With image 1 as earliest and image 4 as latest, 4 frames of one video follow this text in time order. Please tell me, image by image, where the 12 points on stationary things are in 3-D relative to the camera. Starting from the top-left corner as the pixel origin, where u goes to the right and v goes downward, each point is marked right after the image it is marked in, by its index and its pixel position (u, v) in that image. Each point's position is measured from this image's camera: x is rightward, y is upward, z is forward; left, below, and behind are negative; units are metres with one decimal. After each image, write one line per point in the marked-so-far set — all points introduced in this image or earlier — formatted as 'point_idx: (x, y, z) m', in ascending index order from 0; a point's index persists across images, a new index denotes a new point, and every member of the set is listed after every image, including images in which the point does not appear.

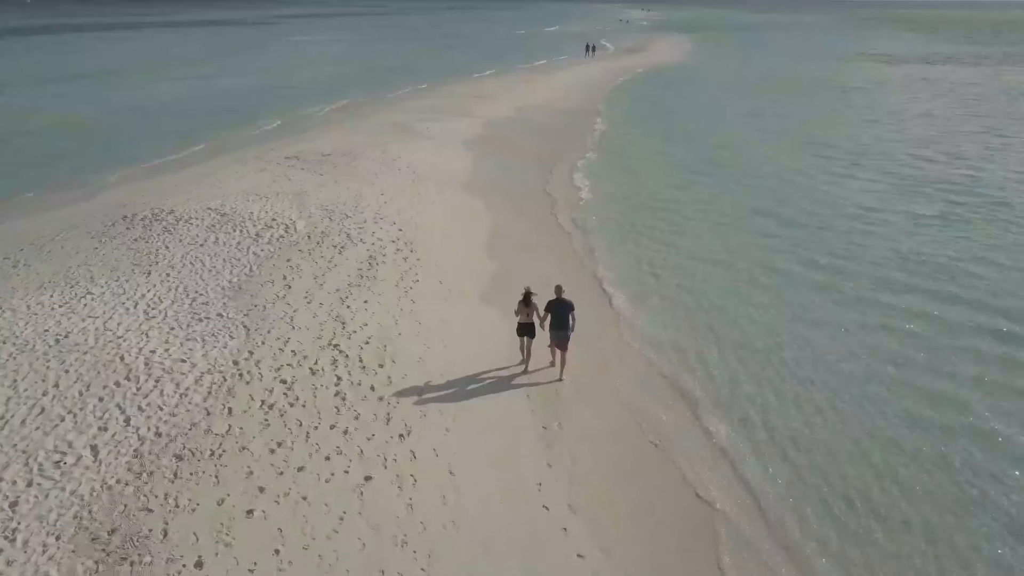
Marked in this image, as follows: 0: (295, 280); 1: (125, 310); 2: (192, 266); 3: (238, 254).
0: (-4.7, +0.2, +13.4) m
1: (-7.3, -0.4, +11.7) m
2: (-7.1, +0.5, +13.8) m
3: (-6.4, +0.8, +14.5) m
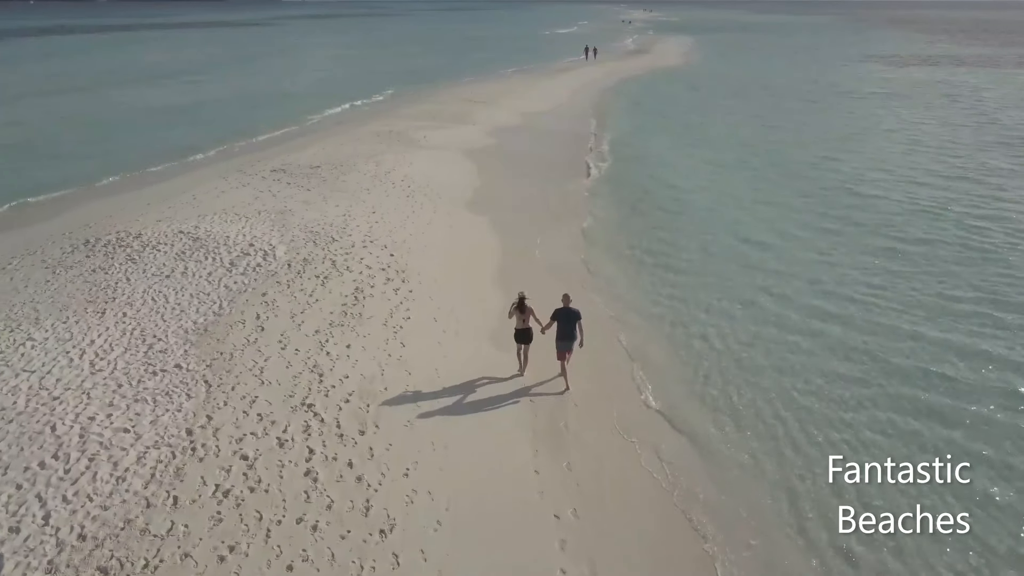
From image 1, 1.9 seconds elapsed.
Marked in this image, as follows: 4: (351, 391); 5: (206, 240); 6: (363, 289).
0: (-4.6, -0.6, +11.8) m
1: (-7.2, -1.2, +10.1) m
2: (-7.0, -0.3, +12.2) m
3: (-6.3, 0.0, +12.9) m
4: (-2.6, -1.7, +10.0) m
5: (-7.4, +1.2, +15.1) m
6: (-3.2, 0.0, +13.3) m
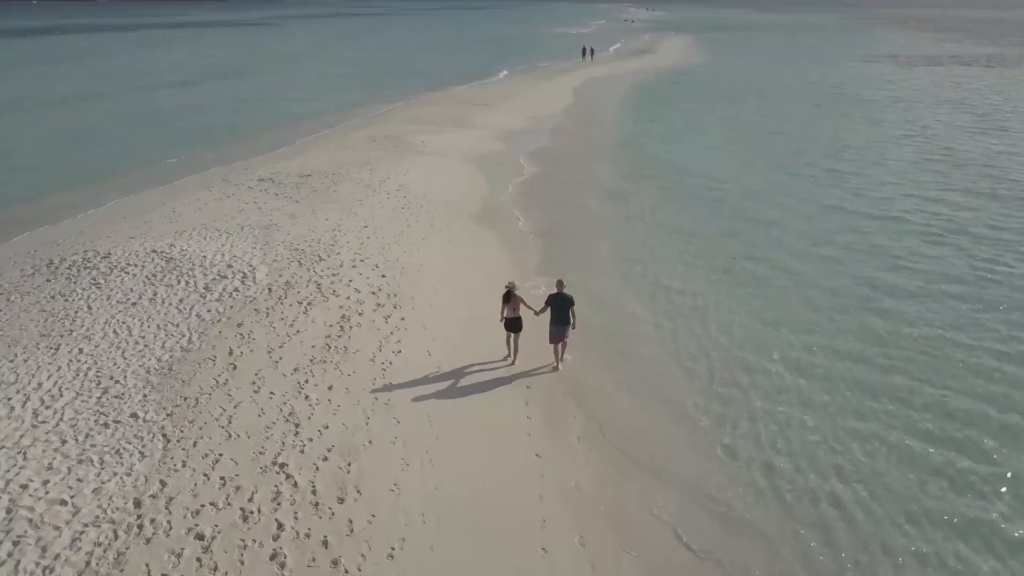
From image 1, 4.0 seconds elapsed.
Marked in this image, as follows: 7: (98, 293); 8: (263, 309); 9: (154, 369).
0: (-4.6, -1.2, +10.6) m
1: (-7.2, -1.8, +8.9) m
2: (-7.0, -0.8, +10.9) m
3: (-6.3, -0.5, +11.6) m
4: (-2.6, -2.2, +8.8) m
5: (-7.3, +0.6, +13.8) m
6: (-3.1, -0.6, +12.0) m
7: (-8.2, -0.1, +12.3) m
8: (-4.8, -0.4, +12.1) m
9: (-5.8, -1.3, +10.1) m
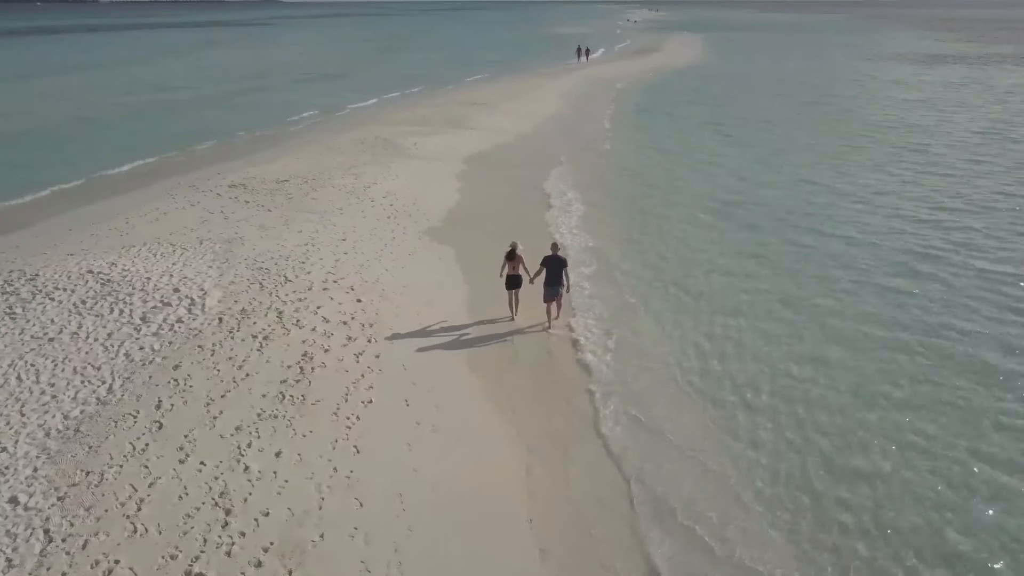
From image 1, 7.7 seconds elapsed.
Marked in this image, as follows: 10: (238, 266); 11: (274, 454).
0: (-4.6, -1.7, +8.5) m
1: (-7.2, -2.3, +6.8) m
2: (-7.0, -1.4, +8.8) m
3: (-6.3, -1.1, +9.5) m
4: (-2.6, -2.7, +6.7) m
5: (-7.4, +0.1, +11.7) m
6: (-3.2, -1.1, +9.9) m
7: (-8.2, -0.6, +10.2) m
8: (-4.9, -0.9, +10.0) m
9: (-5.8, -1.8, +8.0) m
10: (-5.6, +0.5, +12.9) m
11: (-3.0, -2.1, +7.9) m
